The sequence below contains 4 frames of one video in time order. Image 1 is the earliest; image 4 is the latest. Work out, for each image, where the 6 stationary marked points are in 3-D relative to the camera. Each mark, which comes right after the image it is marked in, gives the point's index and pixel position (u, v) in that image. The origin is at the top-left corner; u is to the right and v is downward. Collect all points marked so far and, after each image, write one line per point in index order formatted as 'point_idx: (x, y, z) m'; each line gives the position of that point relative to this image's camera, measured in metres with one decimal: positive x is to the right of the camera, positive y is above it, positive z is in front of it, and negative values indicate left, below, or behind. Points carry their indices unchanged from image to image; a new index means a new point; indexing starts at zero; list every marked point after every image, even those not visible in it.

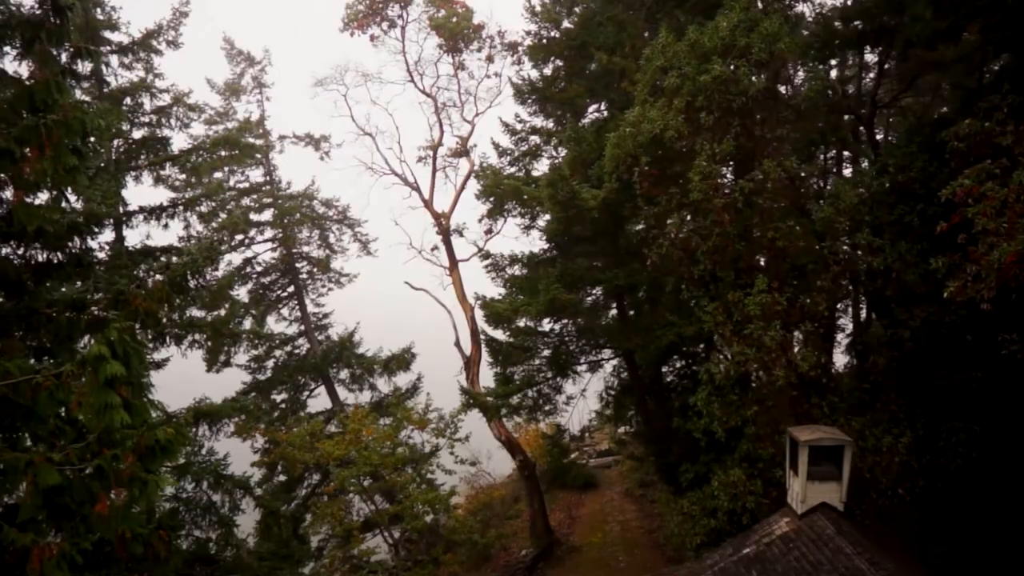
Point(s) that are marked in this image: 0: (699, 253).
0: (+2.6, +0.5, +10.5) m
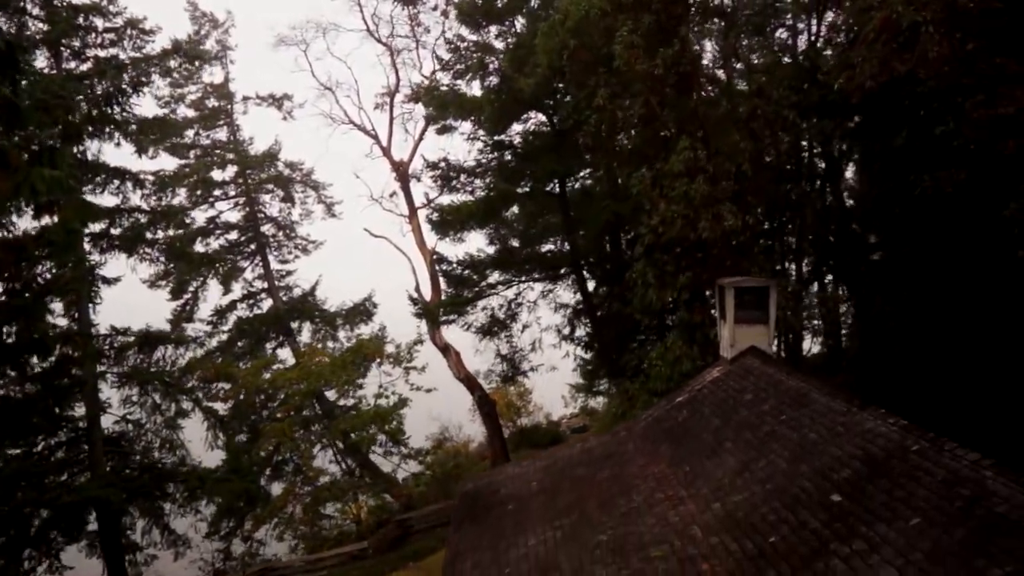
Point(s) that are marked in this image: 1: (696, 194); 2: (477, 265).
0: (+1.6, +2.3, +10.8) m
1: (+2.5, +1.2, +10.3) m
2: (-0.7, +0.5, +14.9) m
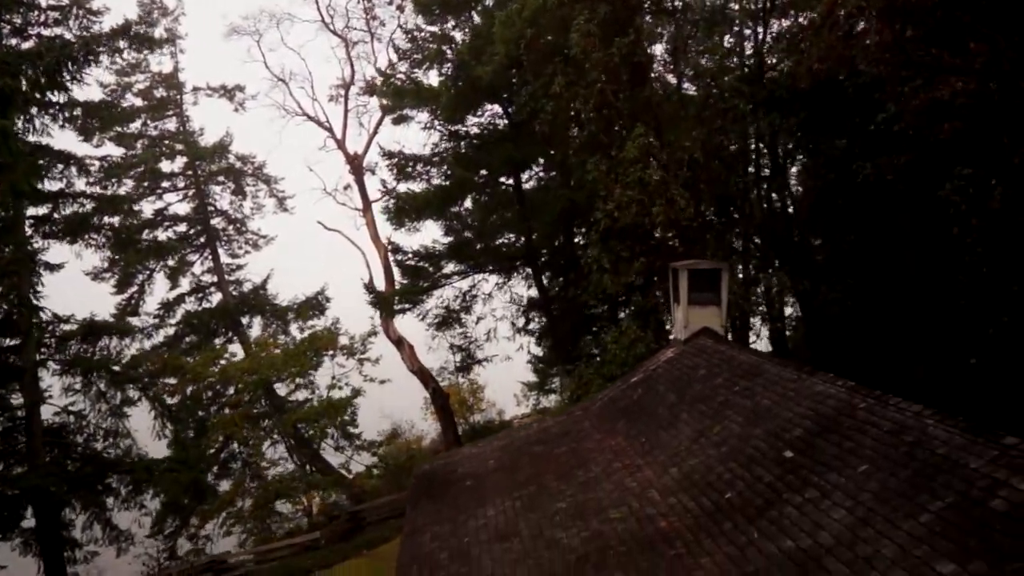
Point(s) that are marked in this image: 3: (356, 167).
0: (+1.0, +2.6, +11.0) m
1: (+1.9, +1.5, +10.5) m
2: (-1.6, +0.7, +14.9) m
3: (-3.7, +2.9, +18.0) m
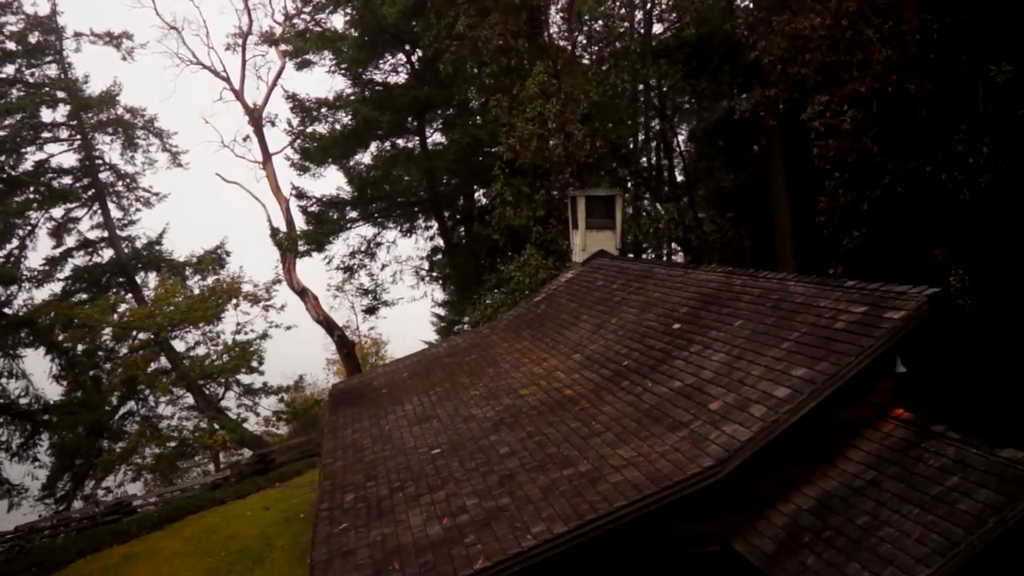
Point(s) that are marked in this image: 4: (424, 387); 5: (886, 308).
0: (-0.4, +3.6, +11.5) m
1: (+0.6, +2.5, +11.2) m
2: (-3.5, +1.7, +15.1) m
3: (-6.0, +4.0, +17.8) m
4: (-1.0, -1.1, +8.5) m
5: (+2.4, -0.1, +4.8) m
